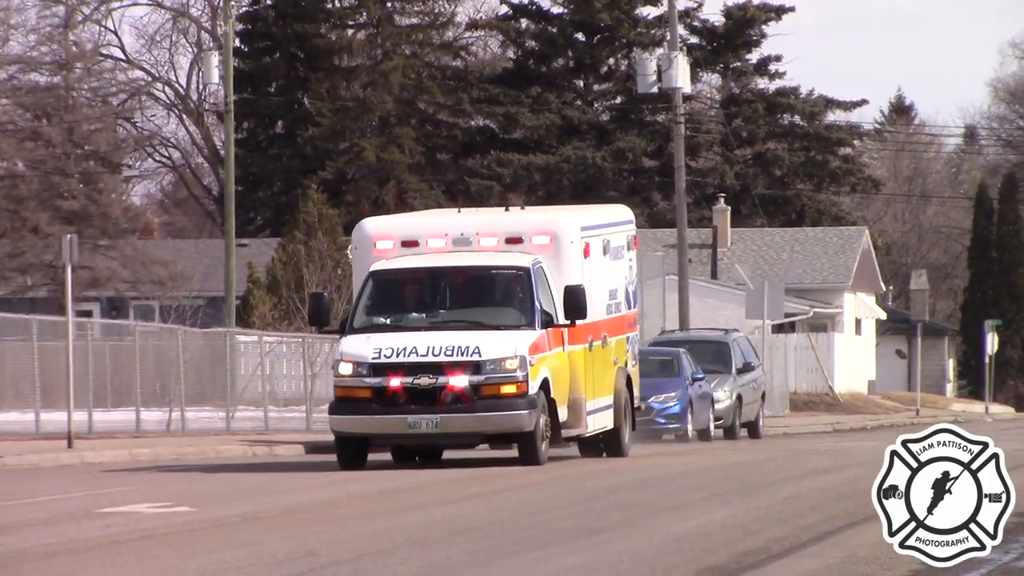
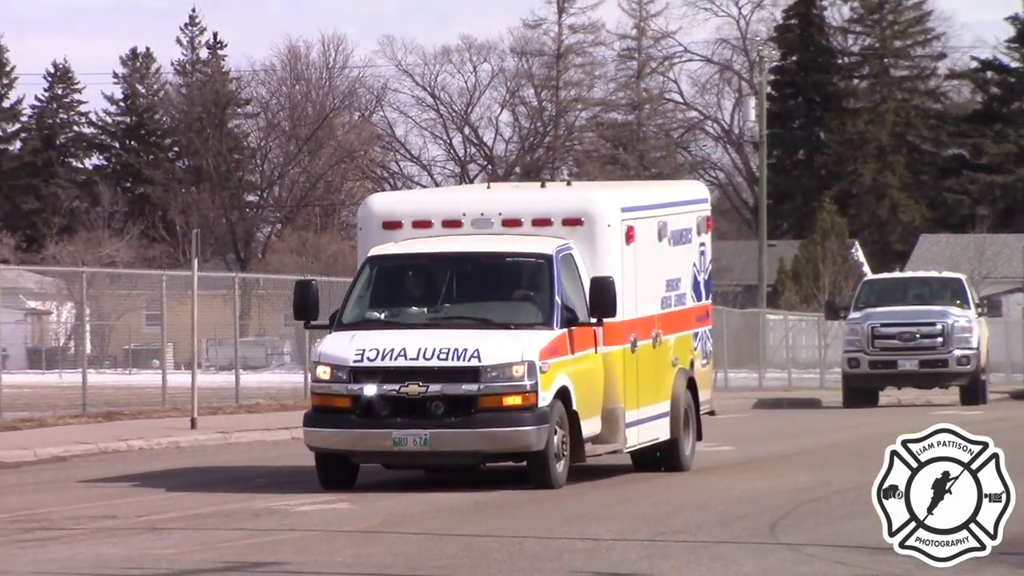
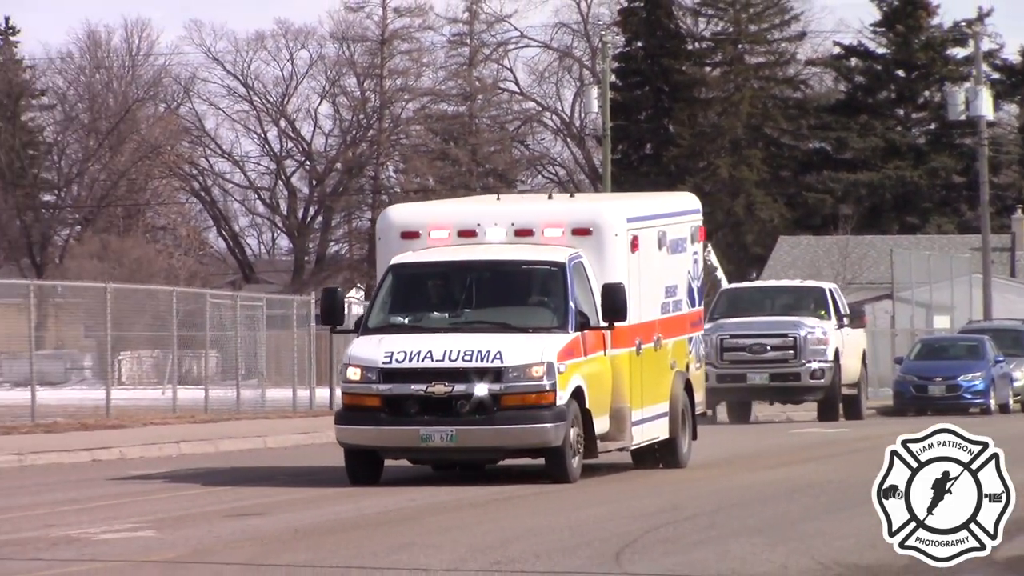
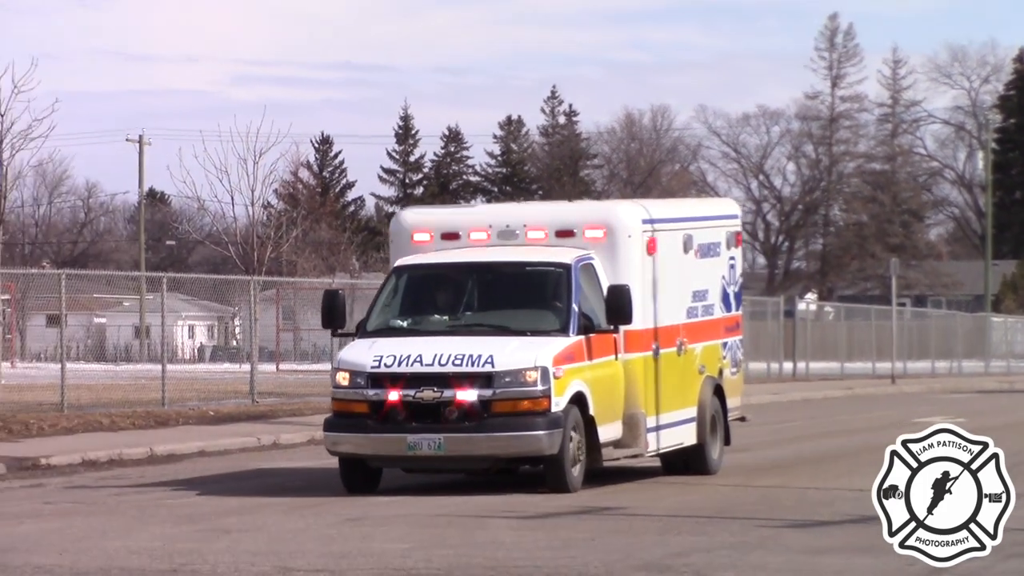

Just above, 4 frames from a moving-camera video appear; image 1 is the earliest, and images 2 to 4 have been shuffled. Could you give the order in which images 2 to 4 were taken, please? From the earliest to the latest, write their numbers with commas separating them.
3, 2, 4
